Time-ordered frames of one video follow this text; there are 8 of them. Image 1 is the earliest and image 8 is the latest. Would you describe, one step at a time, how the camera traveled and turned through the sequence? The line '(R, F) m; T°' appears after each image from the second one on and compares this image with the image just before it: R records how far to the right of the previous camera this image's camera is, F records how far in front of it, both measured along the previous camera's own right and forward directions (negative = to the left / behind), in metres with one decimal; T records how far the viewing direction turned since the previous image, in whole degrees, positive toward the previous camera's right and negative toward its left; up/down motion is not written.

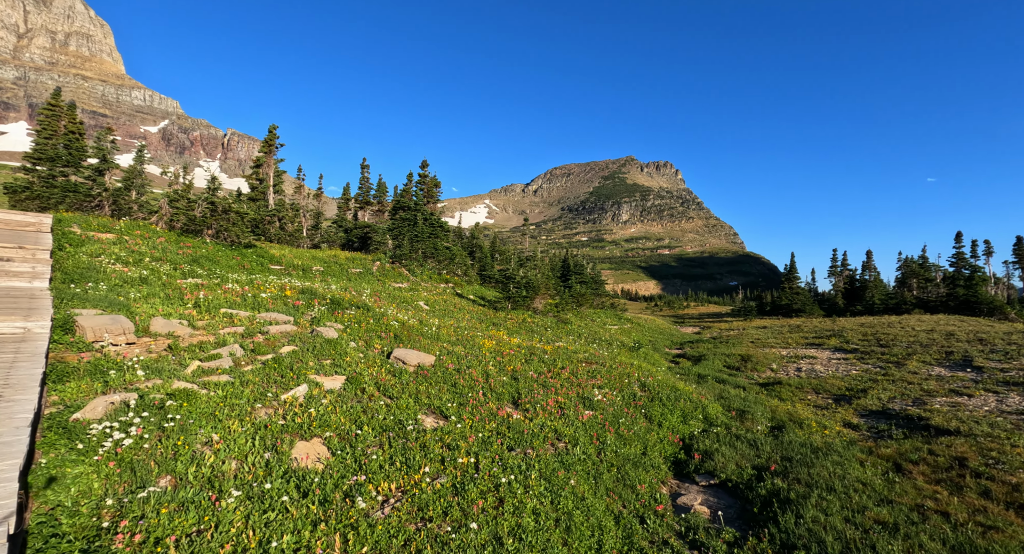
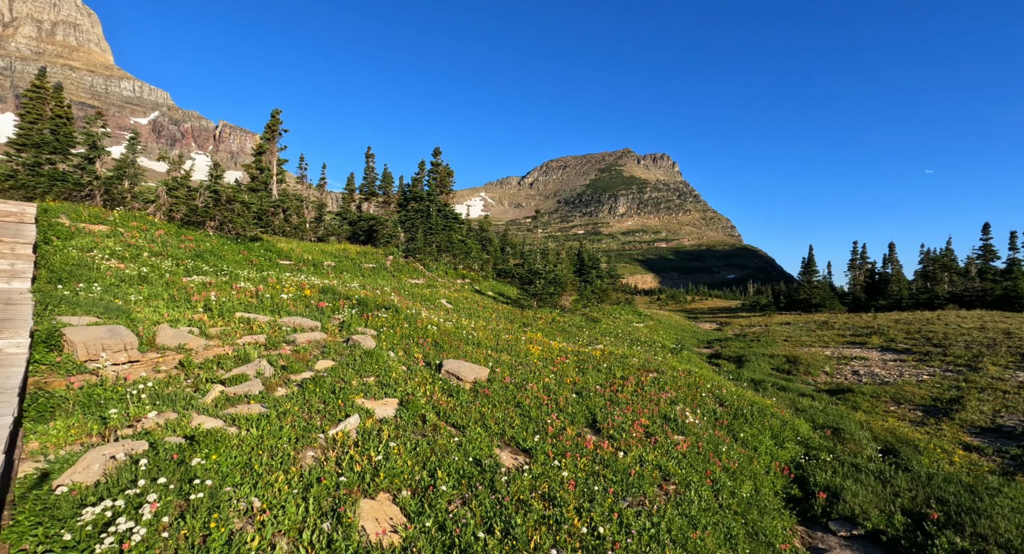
(-1.8, +2.1) m; +1°
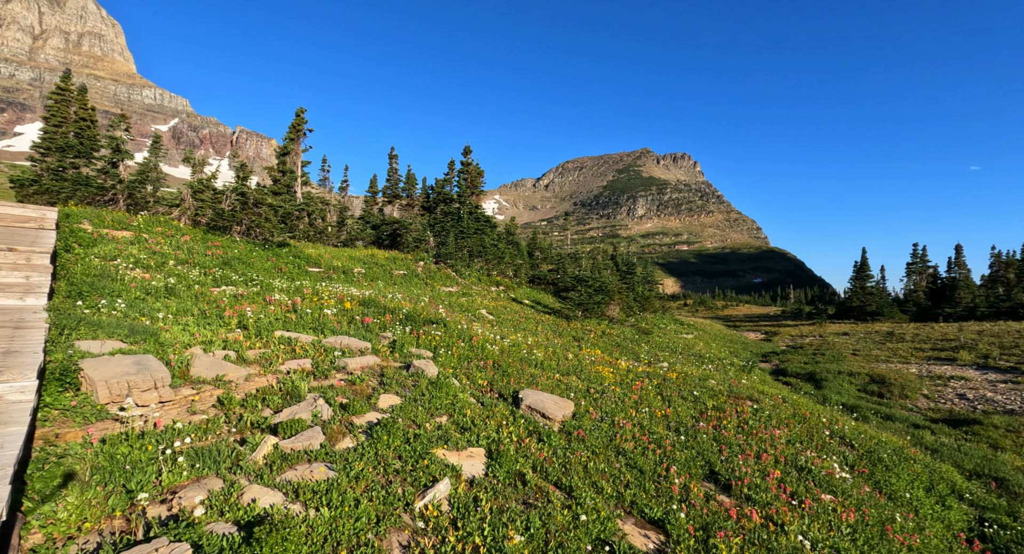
(-1.6, +1.9) m; -2°
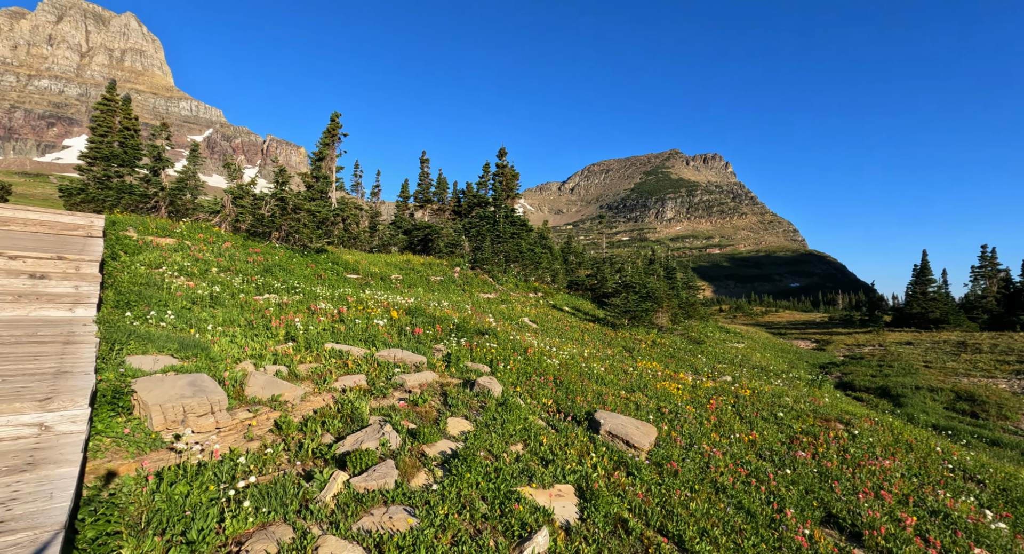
(-1.0, +0.9) m; -3°
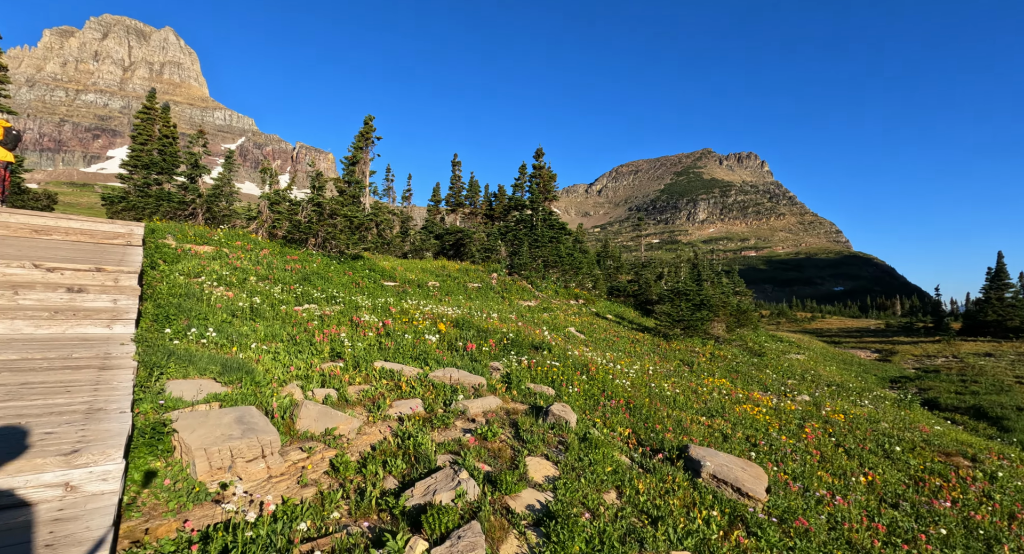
(-1.0, +1.2) m; -3°
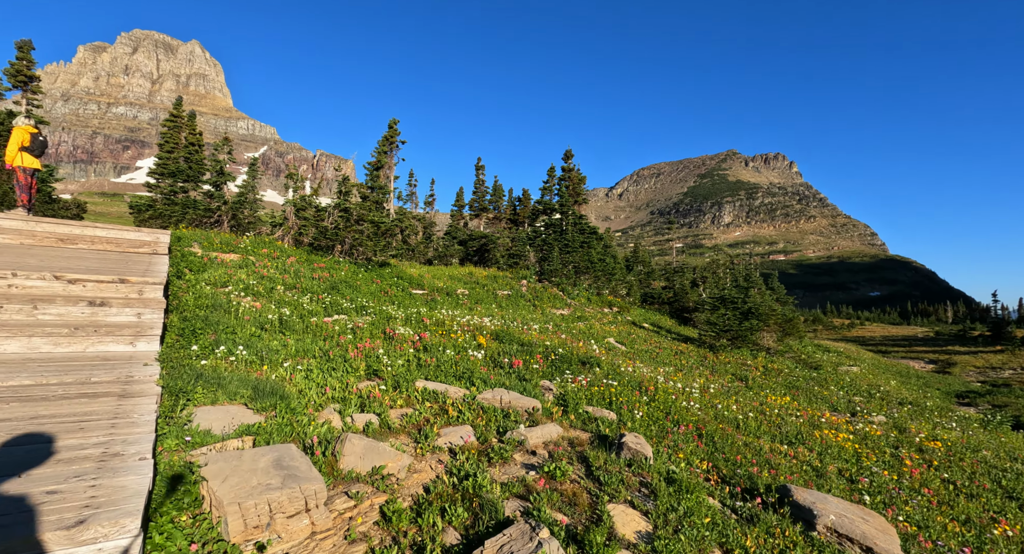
(-0.8, +1.1) m; -2°
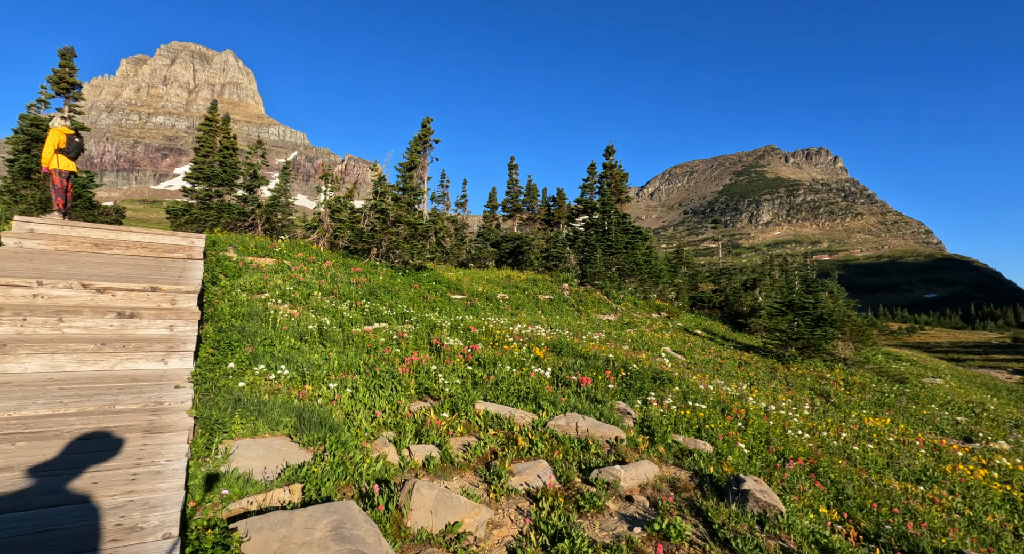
(-0.9, +1.4) m; -3°
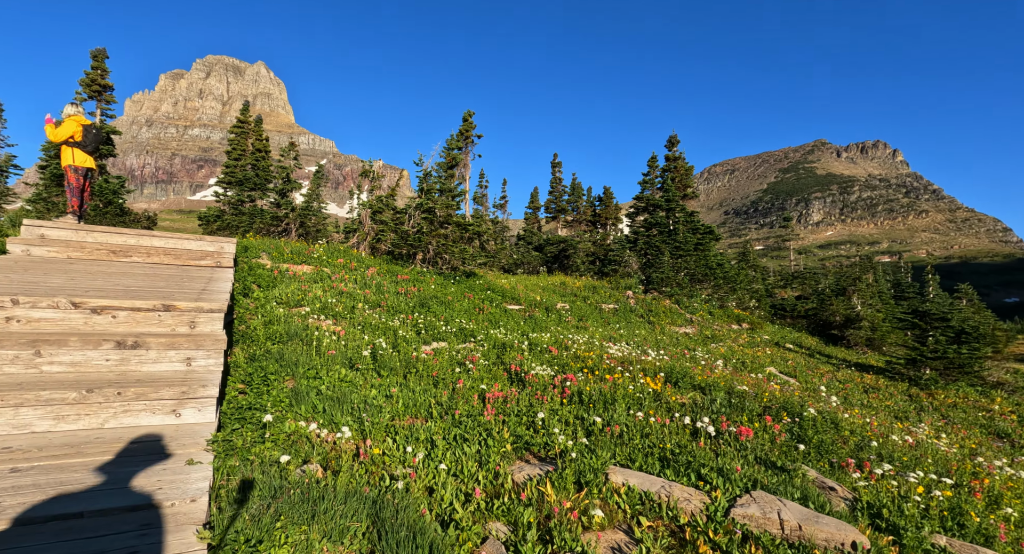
(-1.7, +2.9) m; -3°
